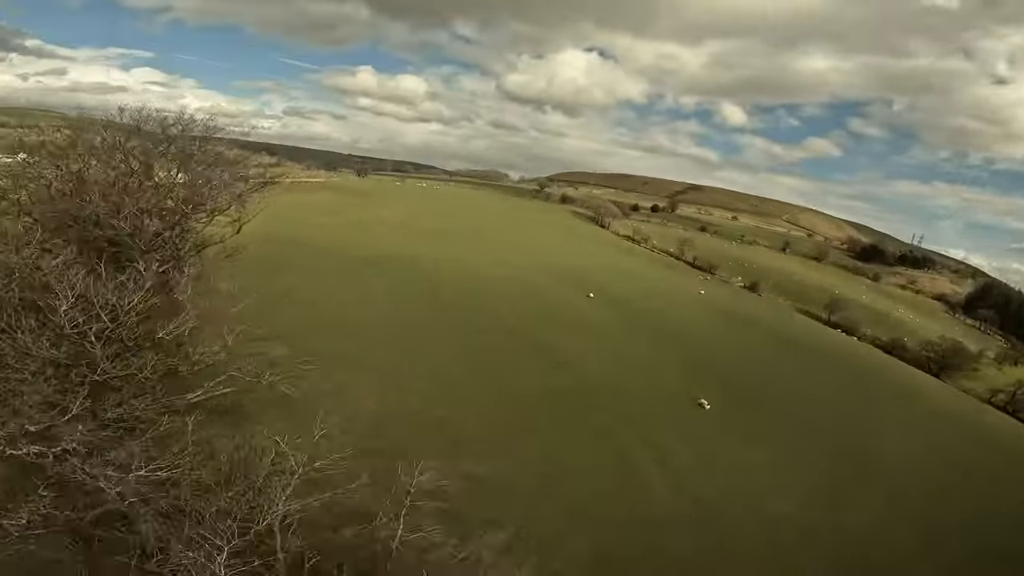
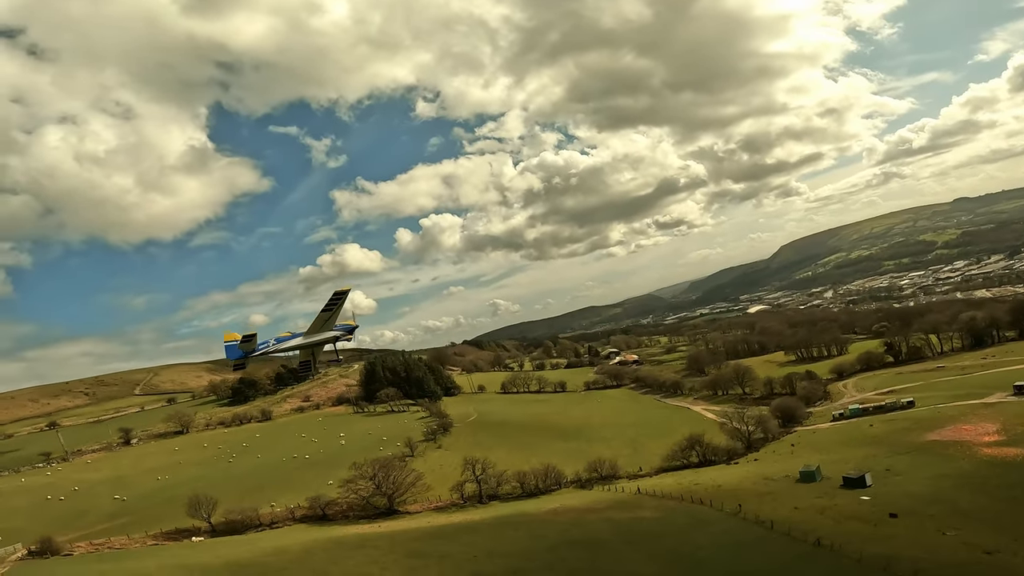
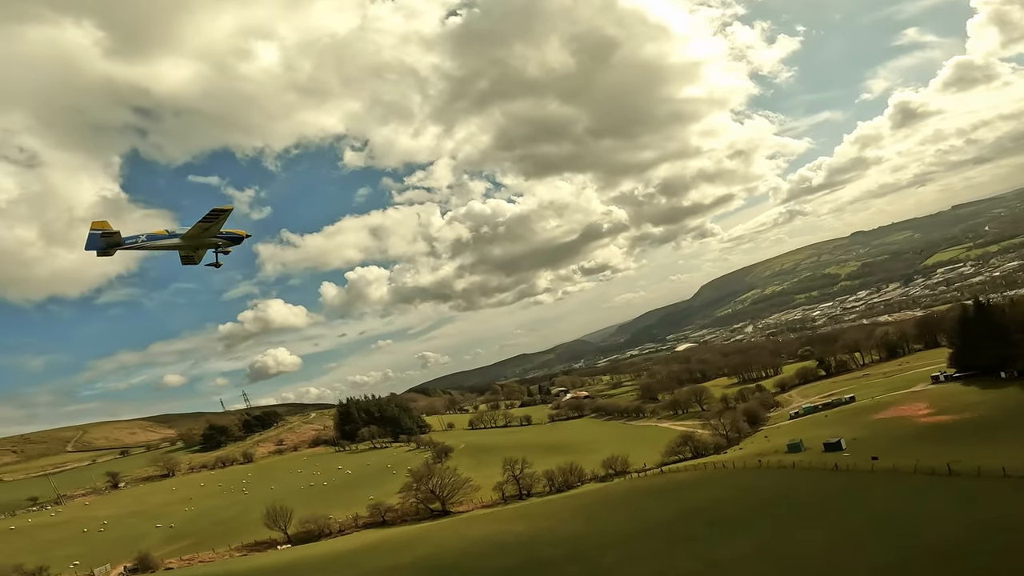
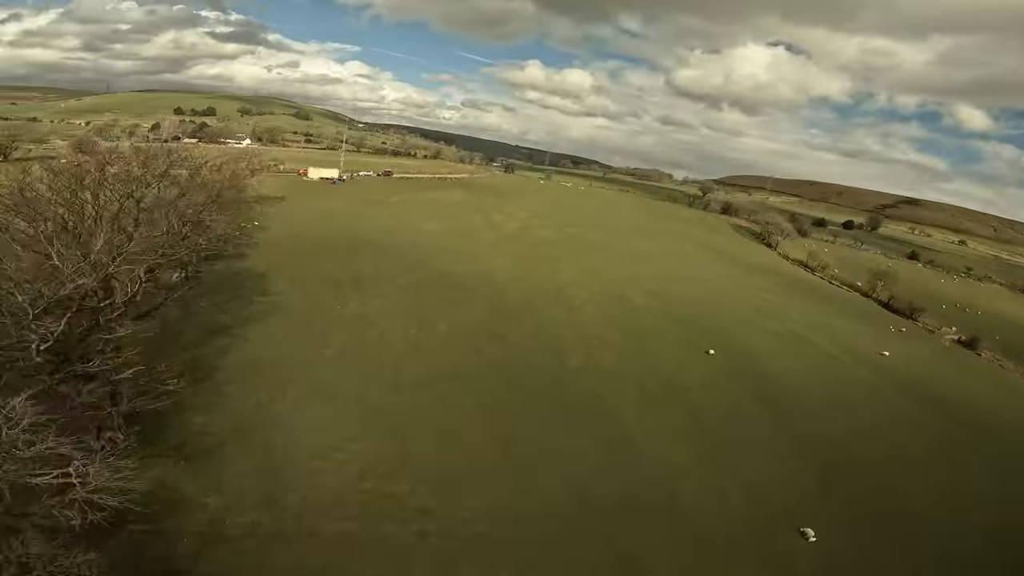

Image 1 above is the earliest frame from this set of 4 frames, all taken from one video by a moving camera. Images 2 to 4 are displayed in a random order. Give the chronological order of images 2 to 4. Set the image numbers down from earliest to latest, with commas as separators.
4, 3, 2
